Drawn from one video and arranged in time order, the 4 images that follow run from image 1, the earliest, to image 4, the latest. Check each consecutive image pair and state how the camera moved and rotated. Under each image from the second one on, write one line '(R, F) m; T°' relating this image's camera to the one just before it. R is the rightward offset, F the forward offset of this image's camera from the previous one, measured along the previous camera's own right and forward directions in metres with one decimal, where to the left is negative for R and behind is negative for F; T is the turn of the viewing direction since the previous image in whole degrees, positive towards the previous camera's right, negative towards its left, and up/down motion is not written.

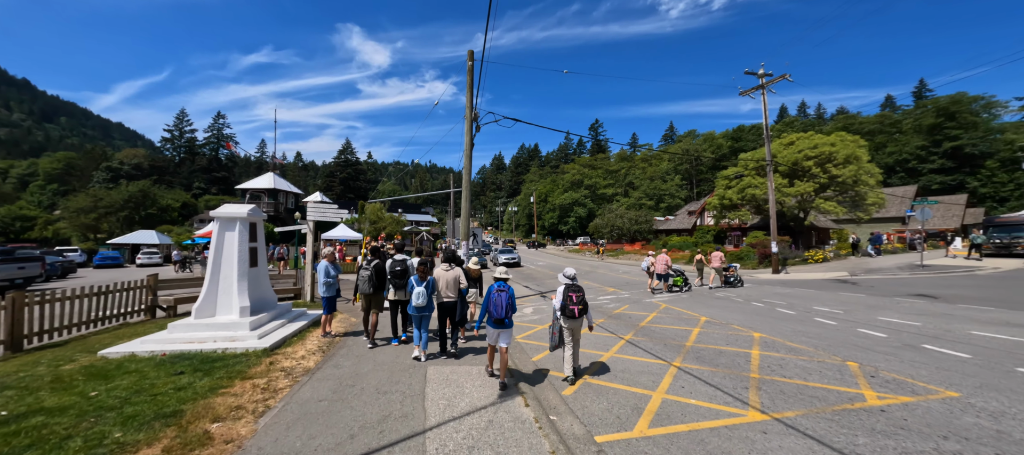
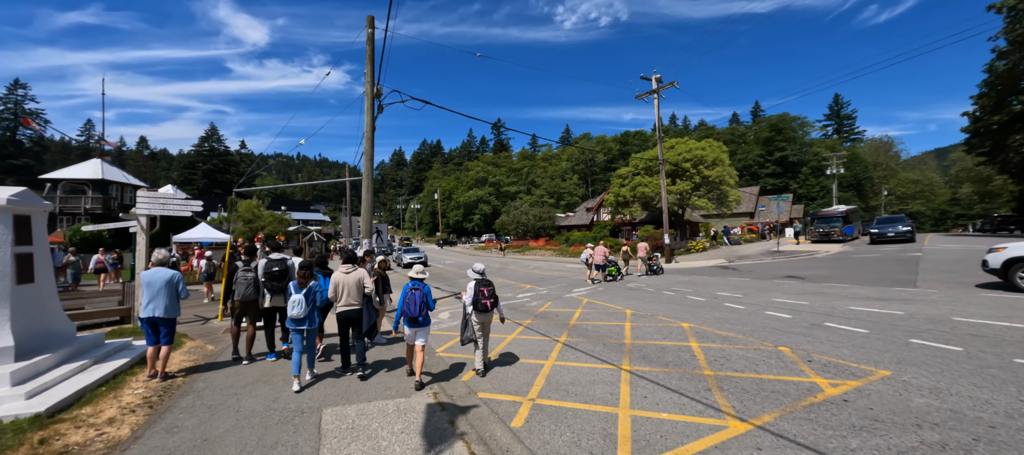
(-0.3, +1.2) m; +15°
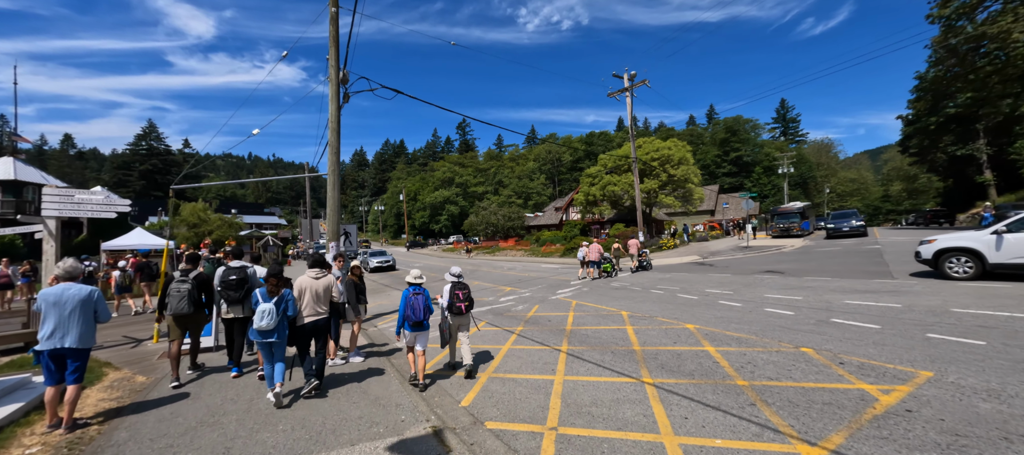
(-0.5, +0.8) m; +5°
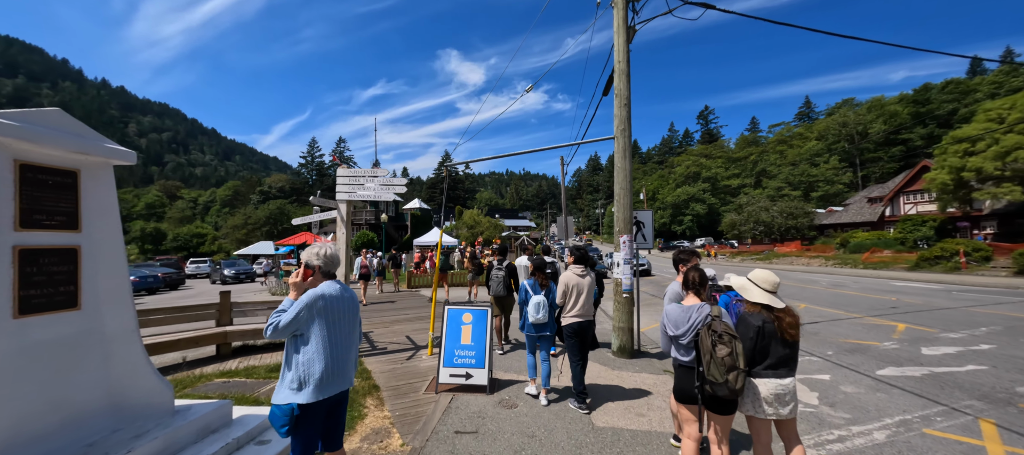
(-2.6, +3.2) m; -34°
